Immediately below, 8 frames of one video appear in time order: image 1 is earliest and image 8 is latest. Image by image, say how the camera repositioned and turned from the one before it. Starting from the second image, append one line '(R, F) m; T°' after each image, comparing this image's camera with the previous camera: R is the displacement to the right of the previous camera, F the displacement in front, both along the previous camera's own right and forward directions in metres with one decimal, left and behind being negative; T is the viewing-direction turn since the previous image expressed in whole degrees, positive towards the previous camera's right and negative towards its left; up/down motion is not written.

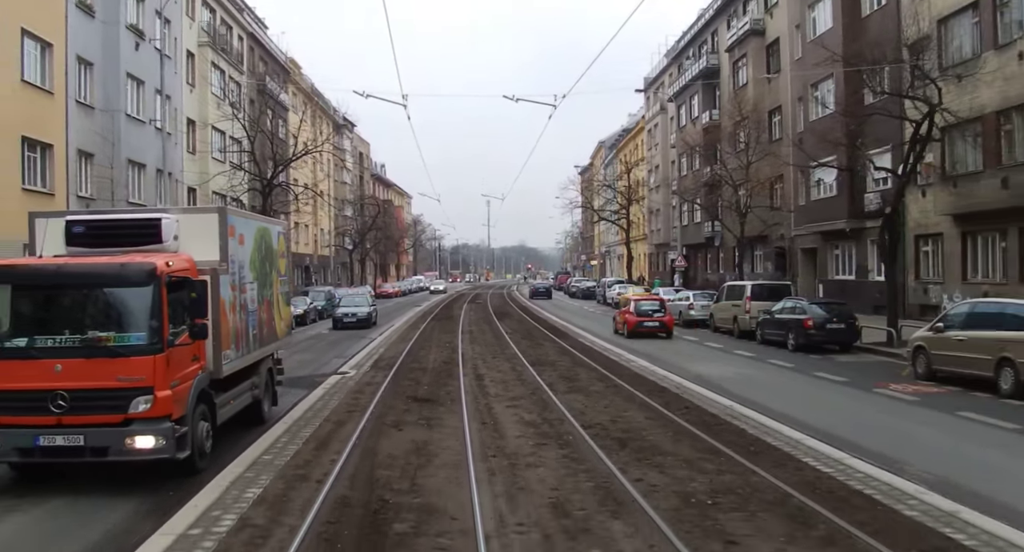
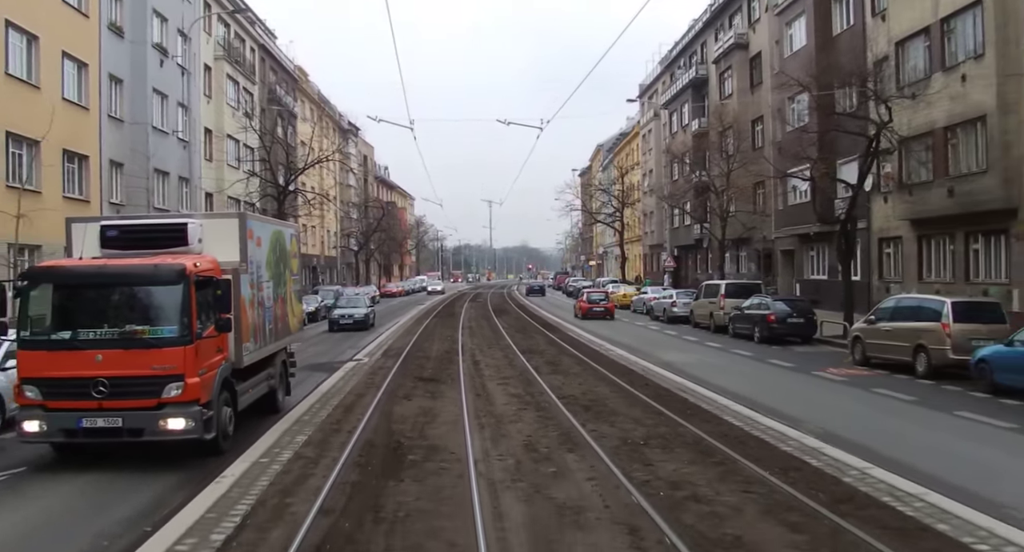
(+0.2, -2.3) m; 0°
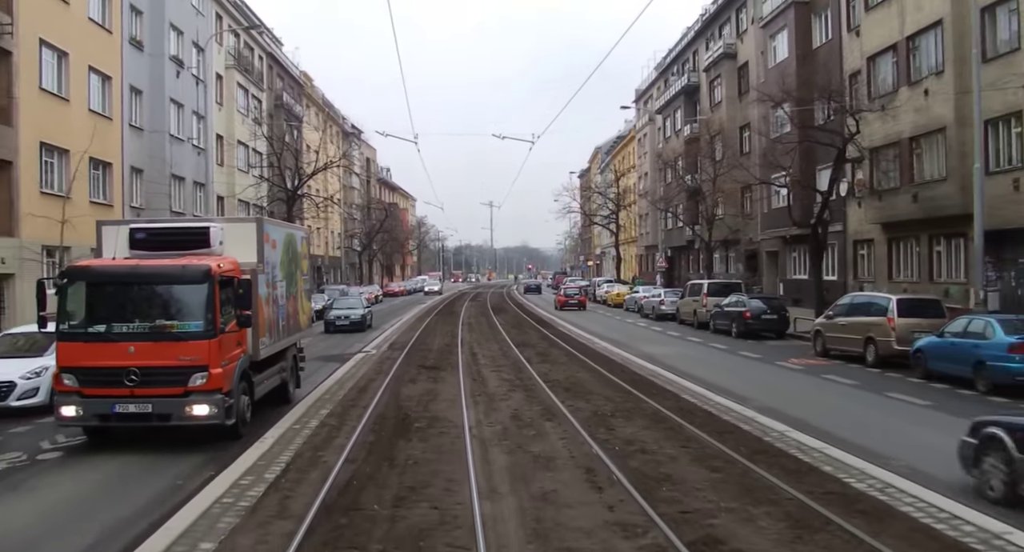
(+0.2, -1.8) m; 0°
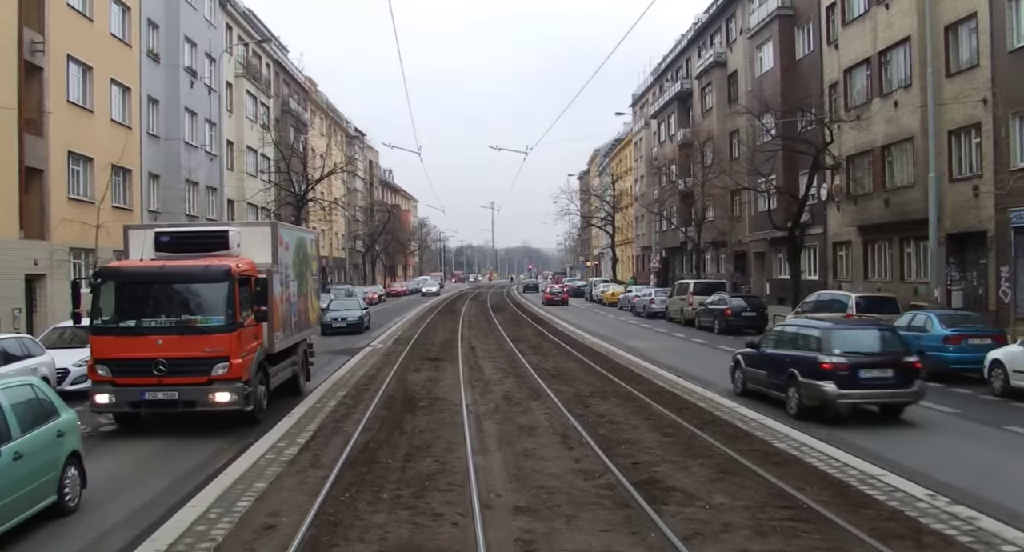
(+0.2, -1.7) m; 0°
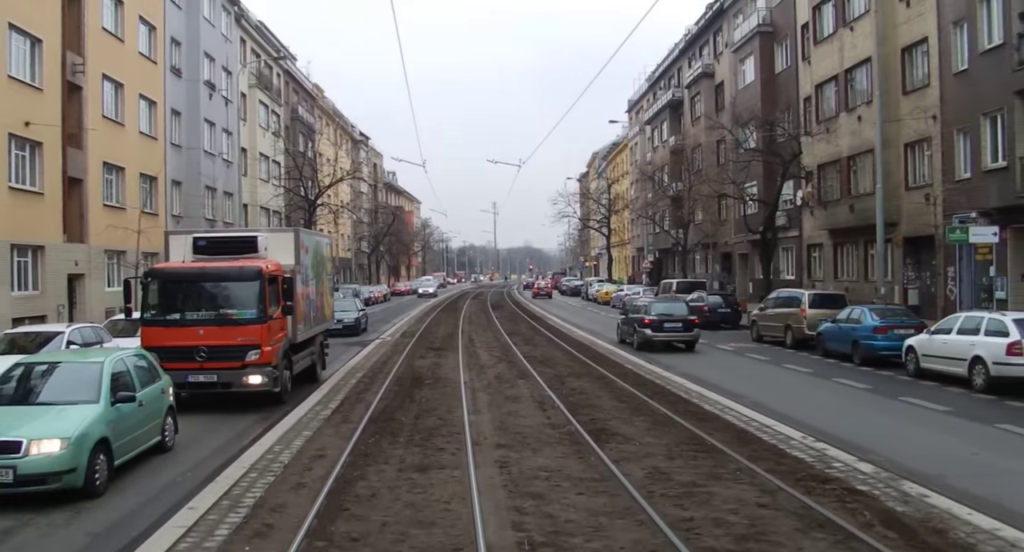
(+0.2, -2.4) m; 0°
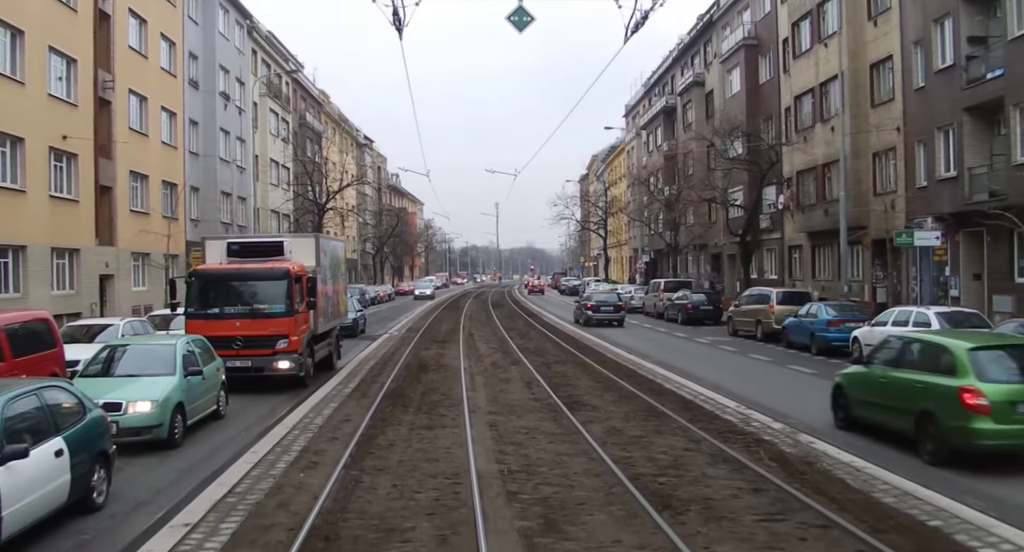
(+0.2, -2.1) m; 0°
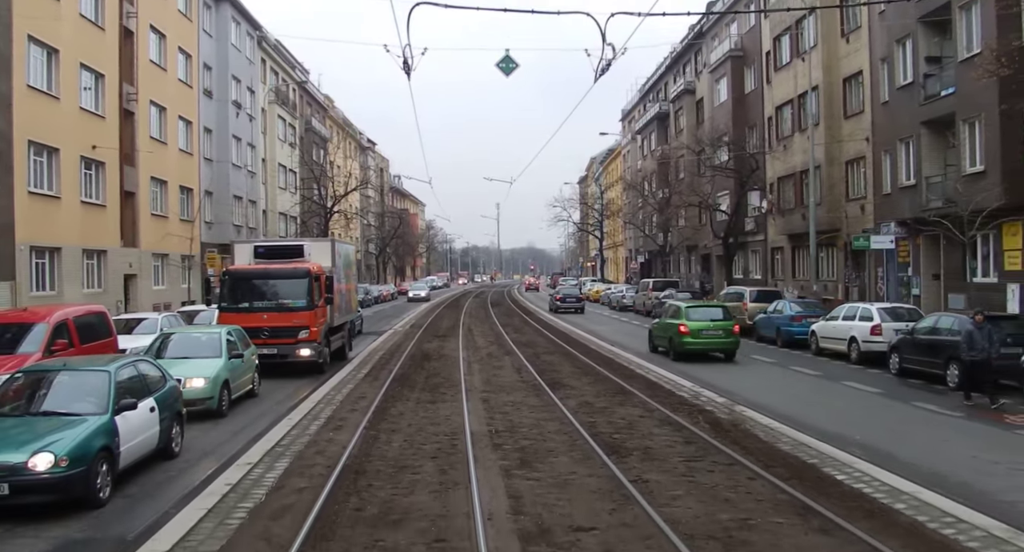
(+0.2, -2.0) m; 0°
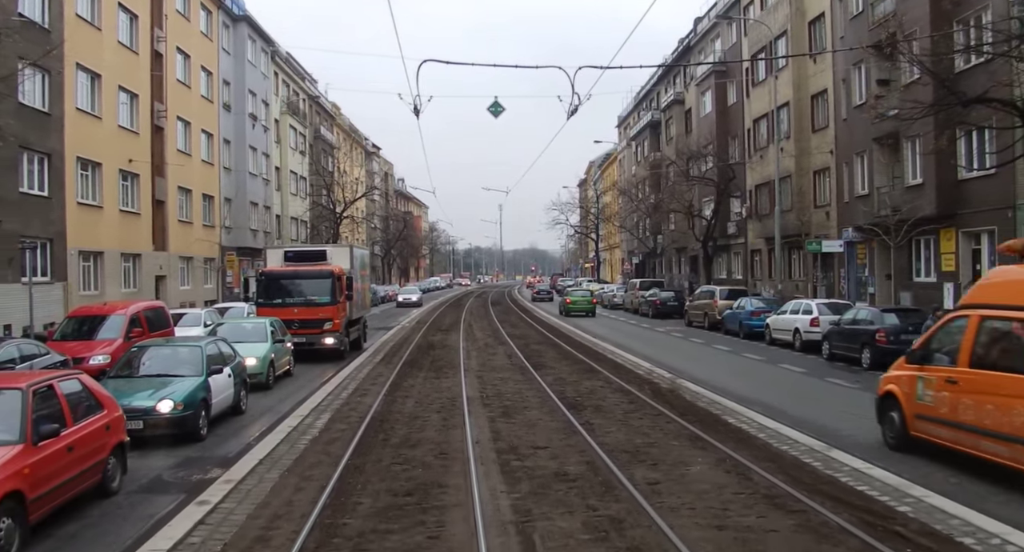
(+0.3, -2.9) m; 0°
